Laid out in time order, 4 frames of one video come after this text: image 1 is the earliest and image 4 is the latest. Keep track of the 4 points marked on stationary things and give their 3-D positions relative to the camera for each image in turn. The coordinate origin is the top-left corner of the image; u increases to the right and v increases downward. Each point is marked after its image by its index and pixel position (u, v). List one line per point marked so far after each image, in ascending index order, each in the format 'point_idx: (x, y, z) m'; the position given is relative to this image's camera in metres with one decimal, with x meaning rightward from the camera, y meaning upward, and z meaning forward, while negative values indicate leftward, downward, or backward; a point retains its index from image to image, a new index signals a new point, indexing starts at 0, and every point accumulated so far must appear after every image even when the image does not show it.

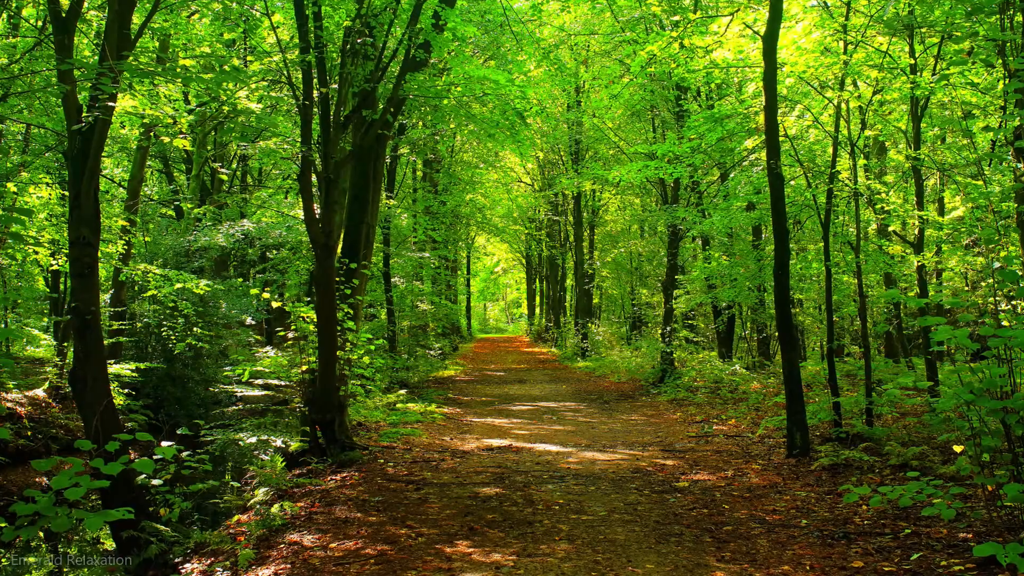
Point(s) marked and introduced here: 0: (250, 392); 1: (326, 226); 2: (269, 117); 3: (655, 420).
0: (-3.1, -1.2, +6.8) m
1: (-2.4, +0.8, +7.4) m
2: (-2.9, +2.1, +6.9) m
3: (+3.1, -3.0, +12.9) m
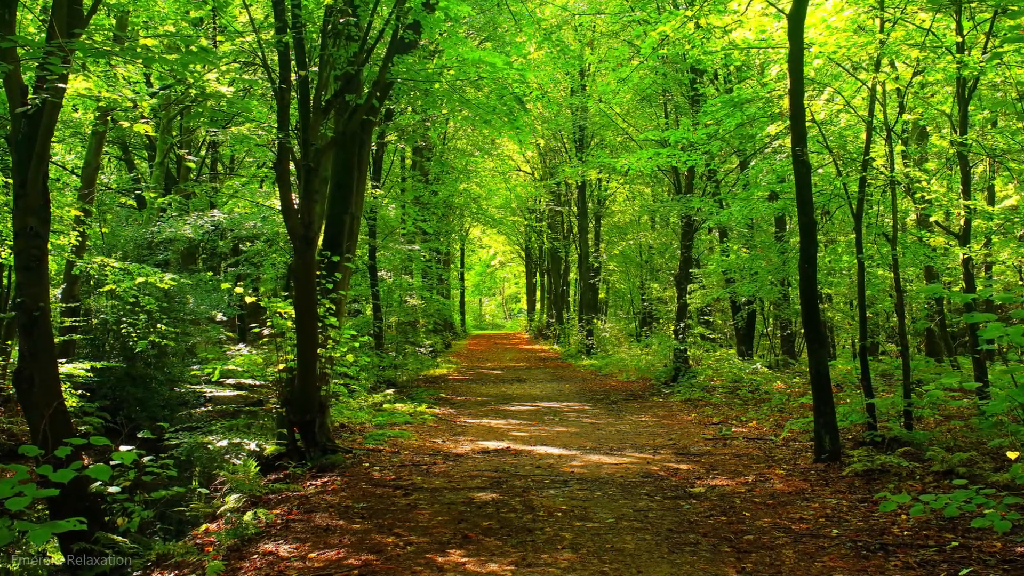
0: (-3.3, -1.2, +6.5) m
1: (-2.5, +0.9, +7.0) m
2: (-3.1, +2.1, +6.6) m
3: (+3.3, -2.9, +12.2) m
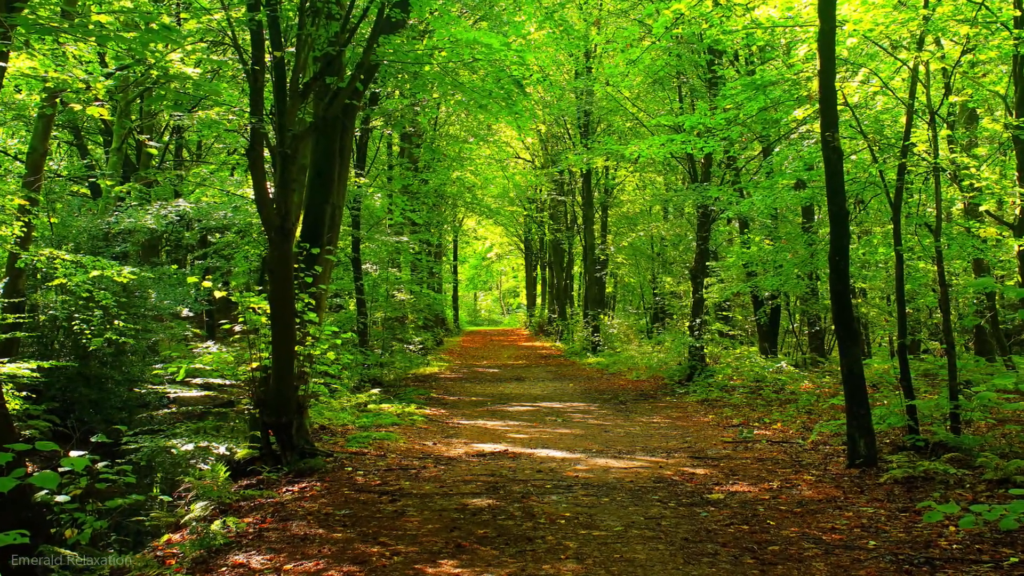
0: (-3.5, -1.1, +6.1) m
1: (-2.7, +0.9, +6.7) m
2: (-3.3, +2.2, +6.2) m
3: (+3.4, -2.7, +11.5) m
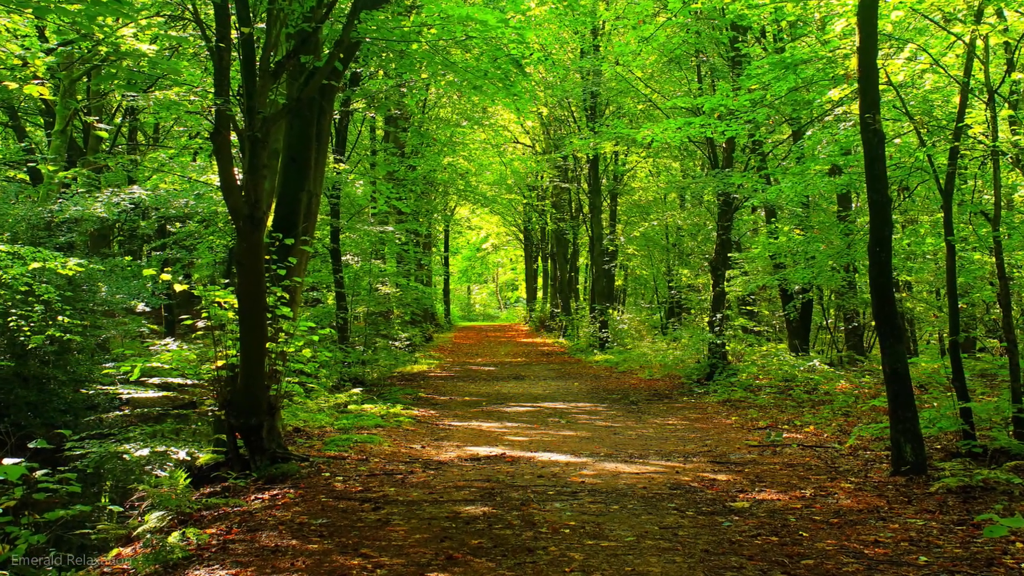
0: (-3.7, -1.0, +5.7) m
1: (-2.9, +1.0, +6.2) m
2: (-3.5, +2.3, +5.8) m
3: (+3.6, -2.6, +10.6) m
